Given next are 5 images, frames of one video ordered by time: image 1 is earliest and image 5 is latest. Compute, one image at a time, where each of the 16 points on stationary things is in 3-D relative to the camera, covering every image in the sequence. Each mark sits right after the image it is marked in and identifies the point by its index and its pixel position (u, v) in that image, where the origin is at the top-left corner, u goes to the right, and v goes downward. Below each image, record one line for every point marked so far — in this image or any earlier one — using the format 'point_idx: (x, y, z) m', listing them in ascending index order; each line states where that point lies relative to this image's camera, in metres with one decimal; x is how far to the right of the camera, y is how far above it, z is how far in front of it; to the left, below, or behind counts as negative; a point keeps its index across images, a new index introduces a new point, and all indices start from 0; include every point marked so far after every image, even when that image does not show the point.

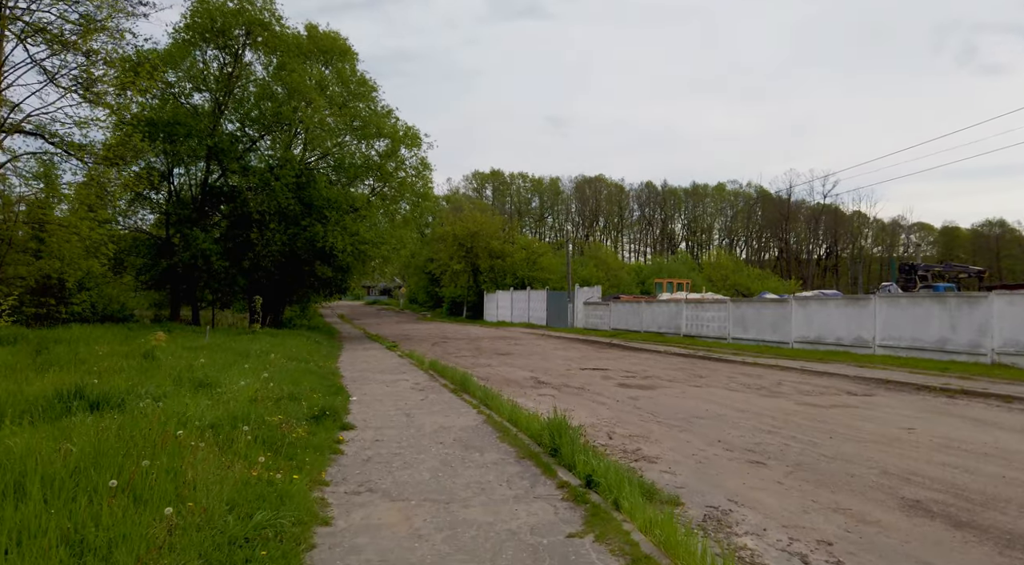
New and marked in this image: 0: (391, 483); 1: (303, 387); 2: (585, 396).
0: (-0.9, -1.5, +4.7) m
1: (-2.8, -1.4, +8.5) m
2: (+1.3, -2.0, +11.0) m
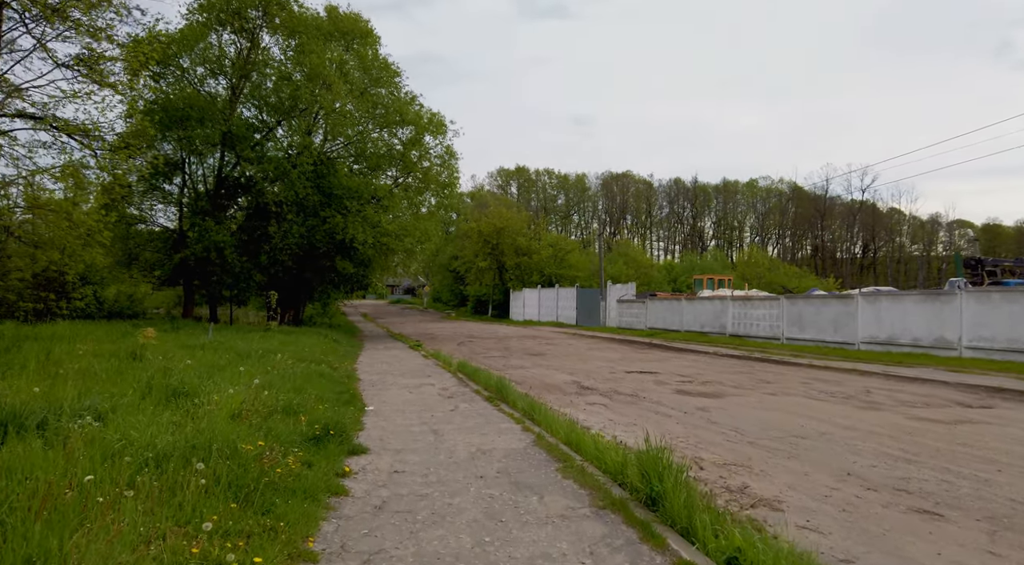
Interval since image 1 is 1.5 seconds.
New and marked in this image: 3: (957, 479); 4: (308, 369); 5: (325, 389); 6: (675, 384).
0: (-0.5, -1.3, +3.0) m
1: (-2.2, -1.2, +7.0) m
2: (+2.0, -1.8, +9.3) m
3: (+3.6, -1.6, +5.1) m
4: (-3.1, -1.3, +9.5) m
5: (-2.4, -1.3, +8.0) m
6: (+3.0, -1.9, +11.7) m
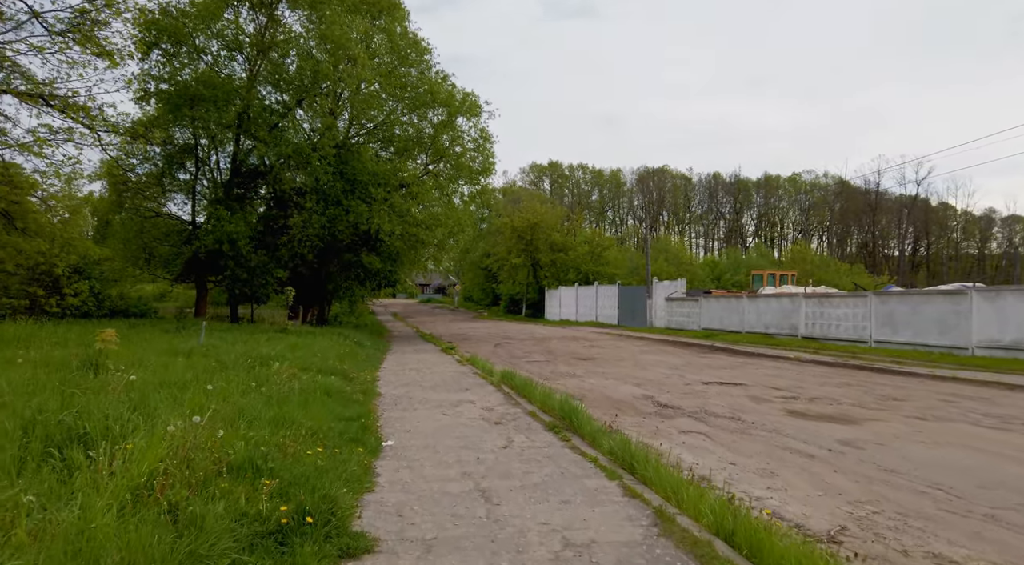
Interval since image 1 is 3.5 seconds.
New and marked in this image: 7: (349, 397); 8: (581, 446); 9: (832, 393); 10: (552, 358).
0: (0.0, -1.2, +0.7) m
1: (-1.6, -1.1, +4.7) m
2: (+2.7, -1.7, +6.9) m
3: (+4.1, -1.4, +2.5) m
4: (-2.3, -1.2, +7.3) m
5: (-1.7, -1.2, +5.8) m
6: (+3.9, -1.7, +9.2) m
7: (-1.9, -1.3, +7.3) m
8: (+0.6, -1.4, +5.4) m
9: (+5.1, -1.8, +10.1) m
10: (+1.1, -2.0, +17.1) m
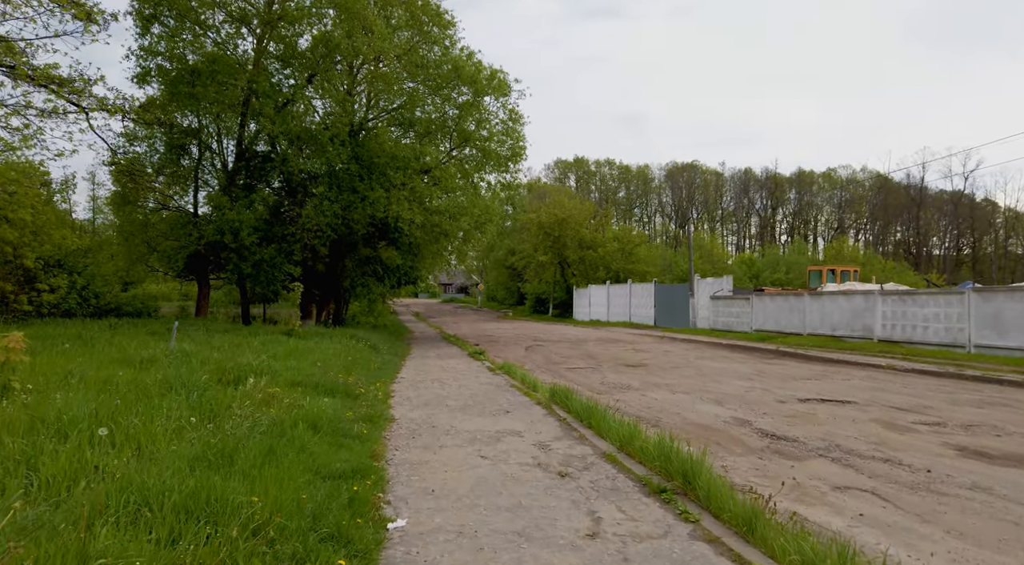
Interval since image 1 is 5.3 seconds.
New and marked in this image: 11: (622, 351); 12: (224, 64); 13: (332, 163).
0: (+0.3, -1.0, -1.5) m
1: (-1.2, -1.0, +2.5) m
2: (+3.2, -1.5, +4.5) m
3: (+4.5, -1.3, +0.2) m
4: (-1.8, -1.0, +5.2) m
5: (-1.2, -1.1, +3.6) m
6: (+4.5, -1.6, +6.9) m
7: (-1.3, -1.2, +5.1) m
8: (+1.1, -1.3, +3.2) m
9: (+5.7, -1.6, +7.7) m
10: (+2.0, -1.9, +14.9) m
11: (+3.2, -2.0, +18.6) m
12: (-8.7, +6.5, +18.5) m
13: (-5.3, +3.5, +18.8) m
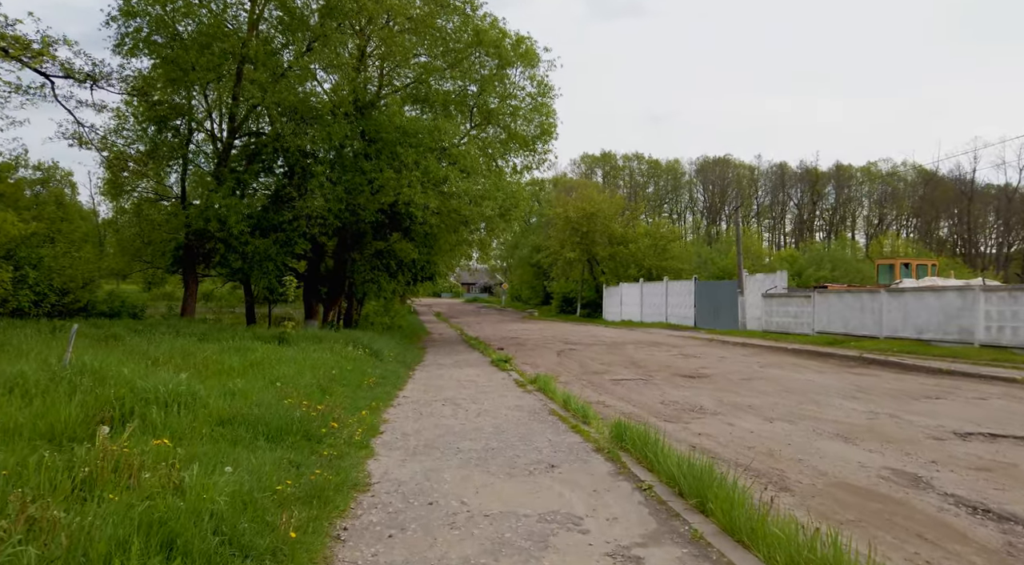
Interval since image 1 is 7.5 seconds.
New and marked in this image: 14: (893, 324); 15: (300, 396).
0: (+0.3, -0.9, -4.1) m
1: (-1.0, -0.8, 0.0) m
2: (+3.5, -1.4, +1.9) m
3: (+4.5, -1.1, -2.5) m
4: (-1.5, -0.9, +2.7) m
5: (-1.0, -0.9, +1.1) m
6: (+4.8, -1.5, +4.1) m
7: (-1.1, -1.1, +2.6) m
8: (+1.3, -1.1, +0.6) m
9: (+6.1, -1.5, +4.9) m
10: (+2.6, -1.8, +12.2) m
11: (+4.0, -1.9, +15.9) m
12: (-7.9, +6.6, +16.3) m
13: (-4.6, +3.6, +16.4) m
14: (+10.6, -1.2, +17.6) m
15: (-1.9, -1.0, +5.7) m
